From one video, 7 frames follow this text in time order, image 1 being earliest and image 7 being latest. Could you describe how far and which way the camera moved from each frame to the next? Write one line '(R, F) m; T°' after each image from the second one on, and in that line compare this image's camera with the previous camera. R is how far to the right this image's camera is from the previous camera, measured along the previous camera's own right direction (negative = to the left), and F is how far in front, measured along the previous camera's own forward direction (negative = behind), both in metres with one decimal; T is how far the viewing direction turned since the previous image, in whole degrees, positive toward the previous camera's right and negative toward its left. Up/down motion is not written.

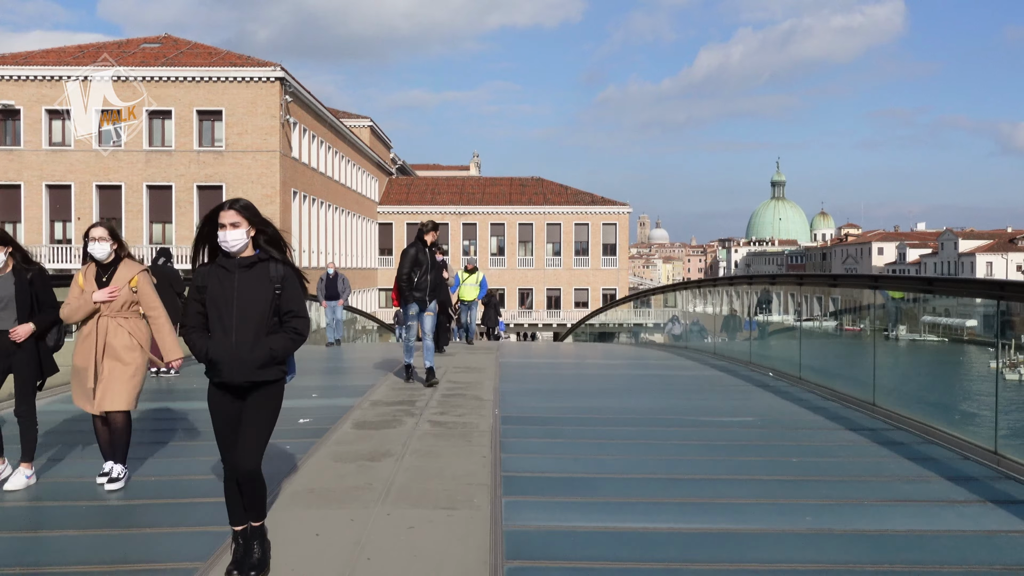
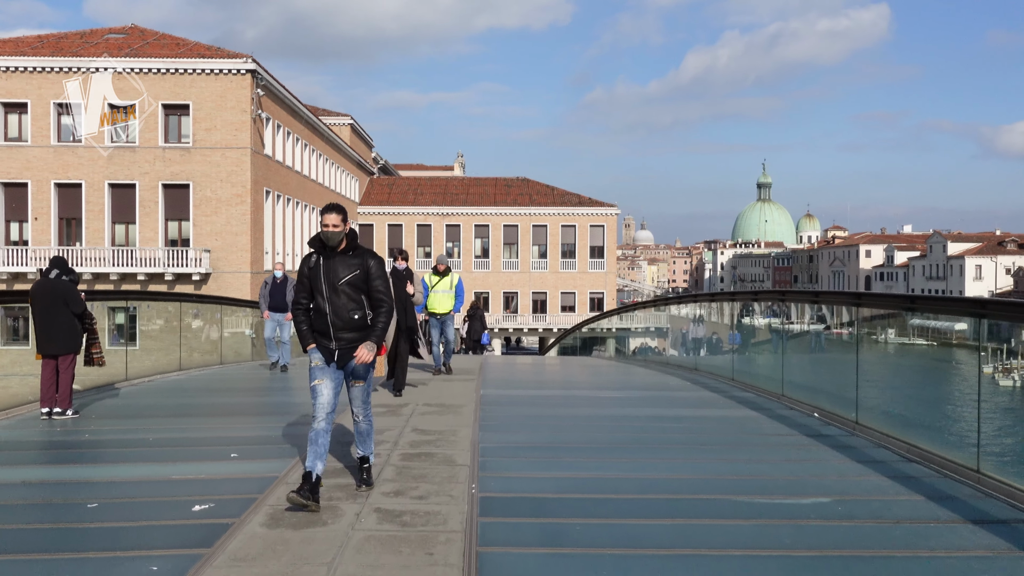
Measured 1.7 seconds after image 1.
(0.0, +1.9) m; +1°
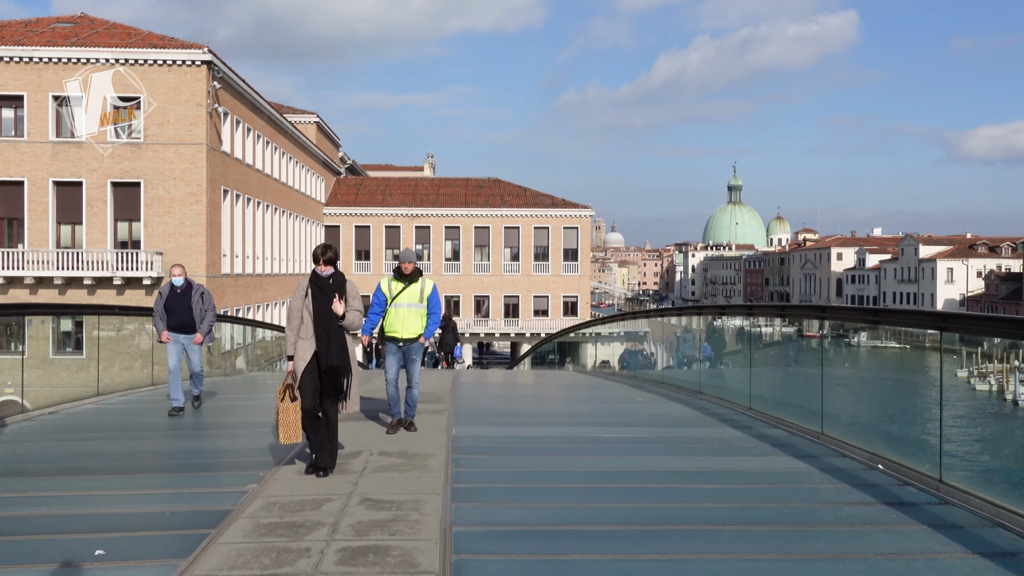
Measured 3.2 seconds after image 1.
(-0.1, +1.7) m; +2°
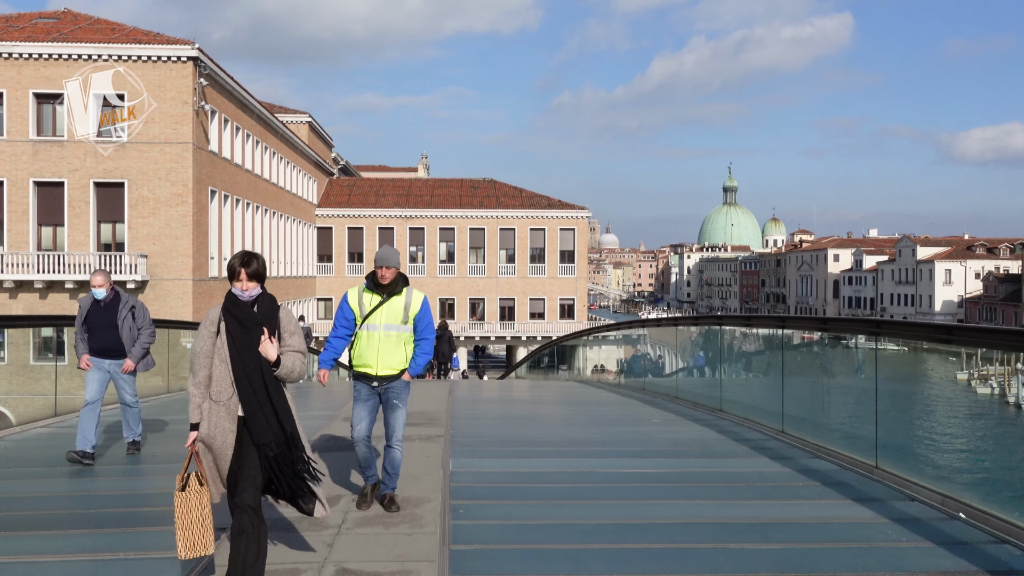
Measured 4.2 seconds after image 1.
(-0.1, +1.0) m; 0°
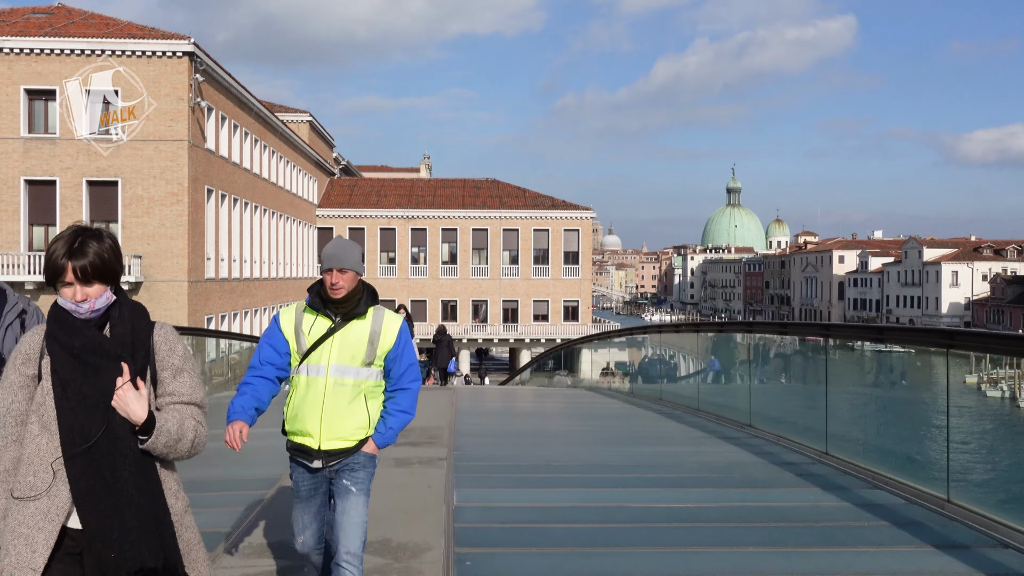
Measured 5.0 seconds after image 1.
(-0.1, +0.9) m; 0°
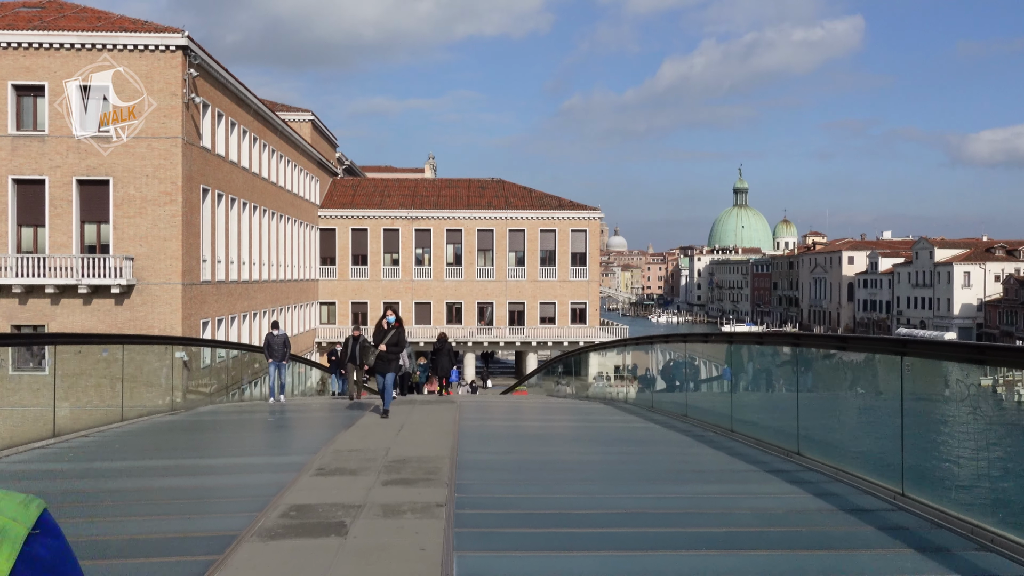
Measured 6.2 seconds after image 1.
(0.0, +1.2) m; 0°
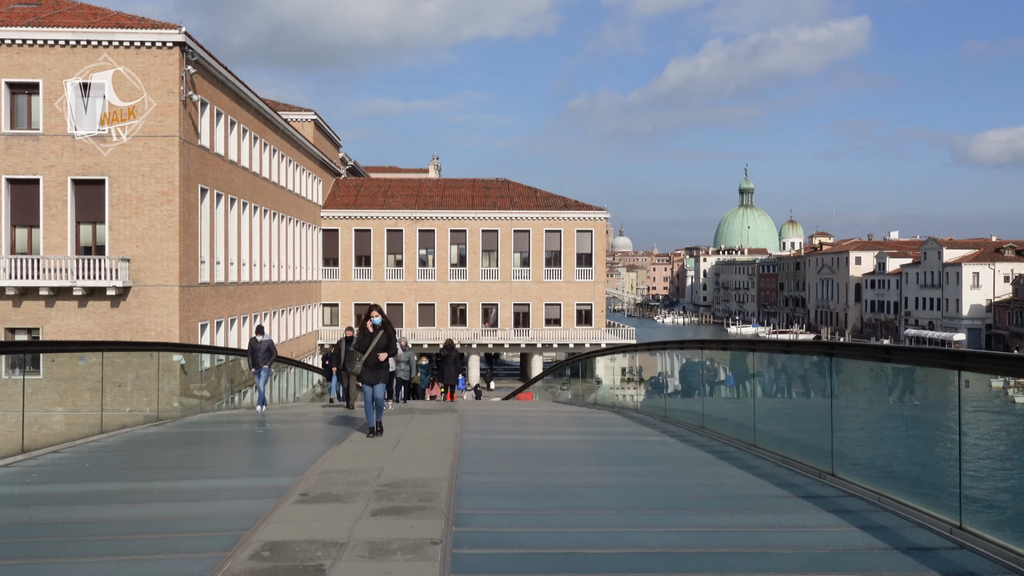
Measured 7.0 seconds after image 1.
(0.0, +0.7) m; 0°
